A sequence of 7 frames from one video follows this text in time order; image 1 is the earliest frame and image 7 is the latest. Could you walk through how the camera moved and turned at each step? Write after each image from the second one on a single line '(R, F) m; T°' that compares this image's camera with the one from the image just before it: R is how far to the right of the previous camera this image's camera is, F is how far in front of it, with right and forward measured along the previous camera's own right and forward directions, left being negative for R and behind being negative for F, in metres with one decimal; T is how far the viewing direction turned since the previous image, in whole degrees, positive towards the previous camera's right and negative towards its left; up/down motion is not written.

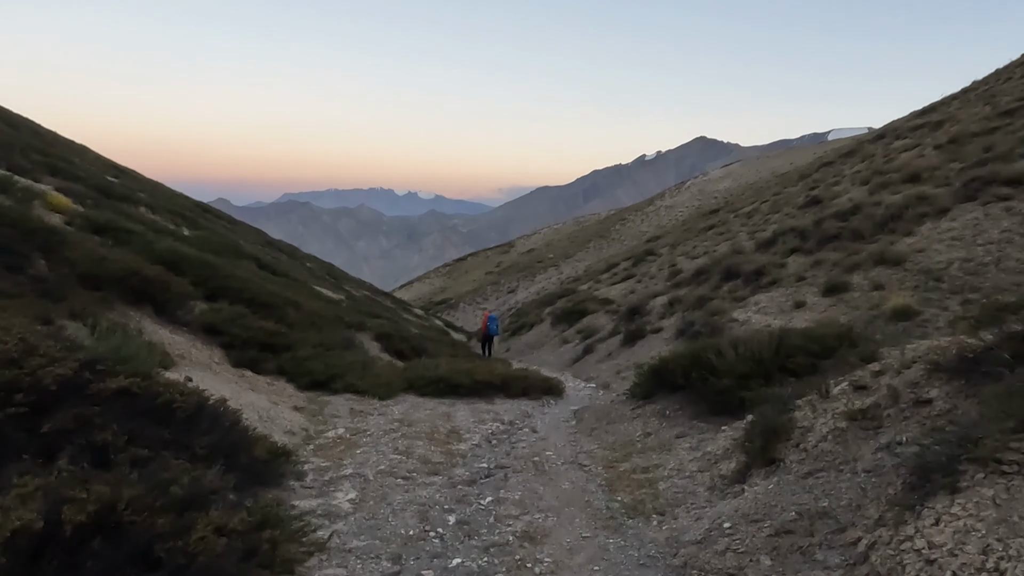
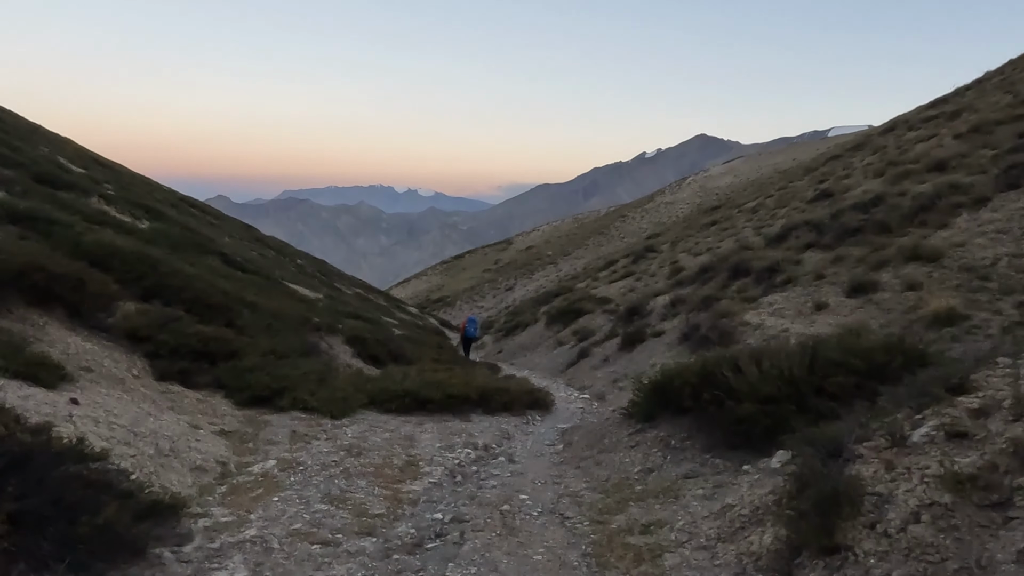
(+0.5, +2.7) m; 0°
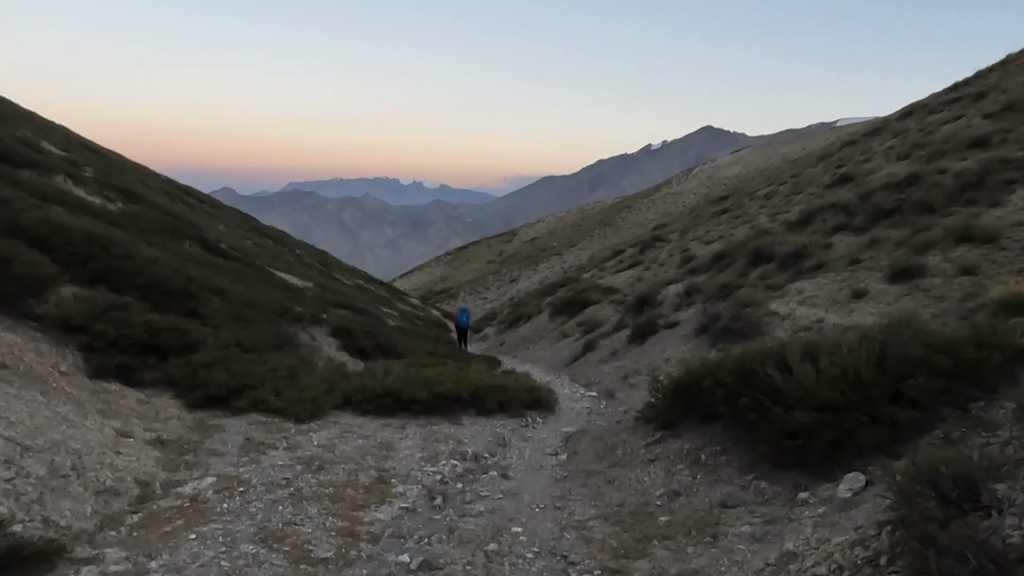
(+0.2, +2.2) m; 0°
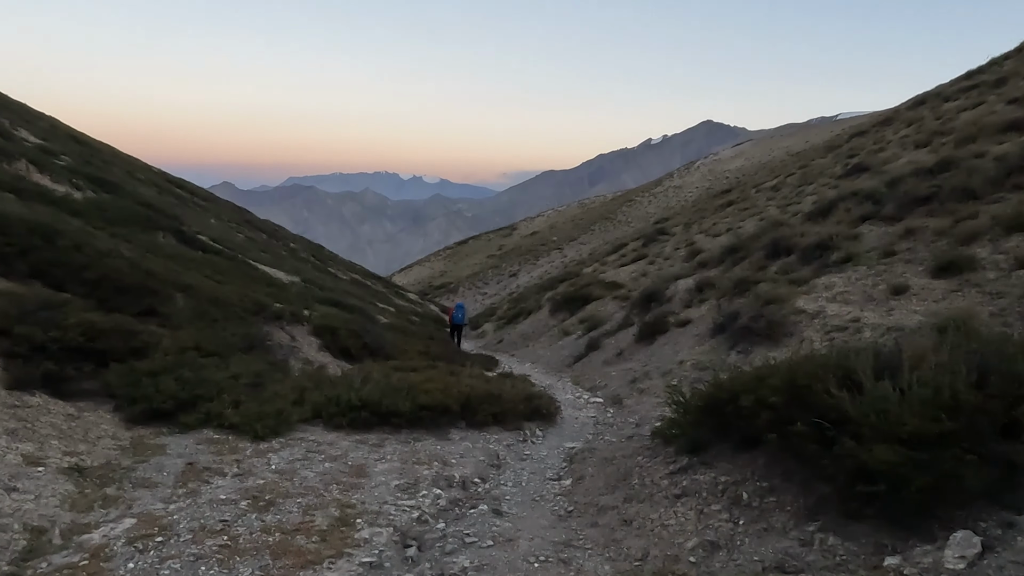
(+0.1, +1.9) m; 0°
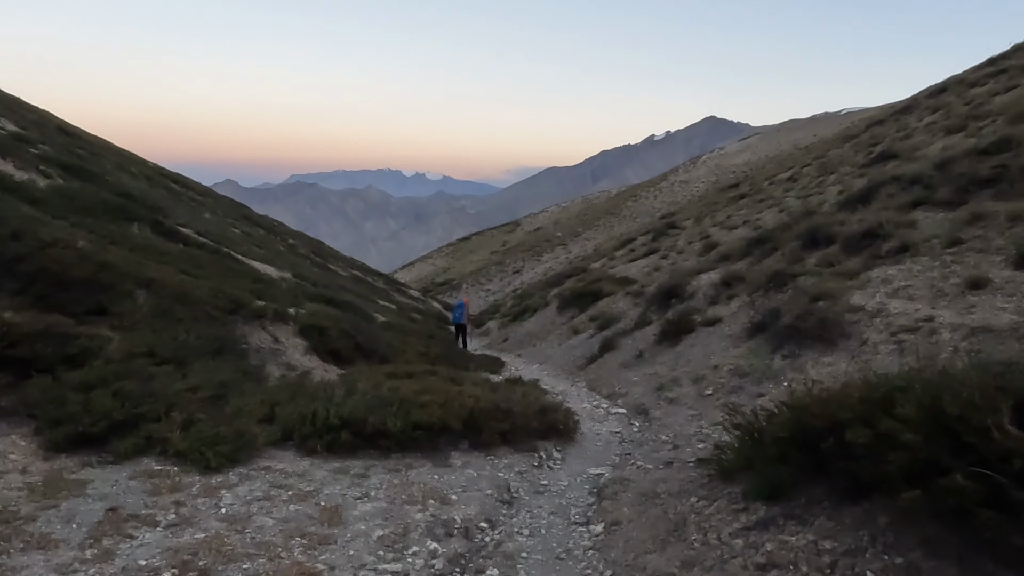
(-0.1, +2.2) m; 0°
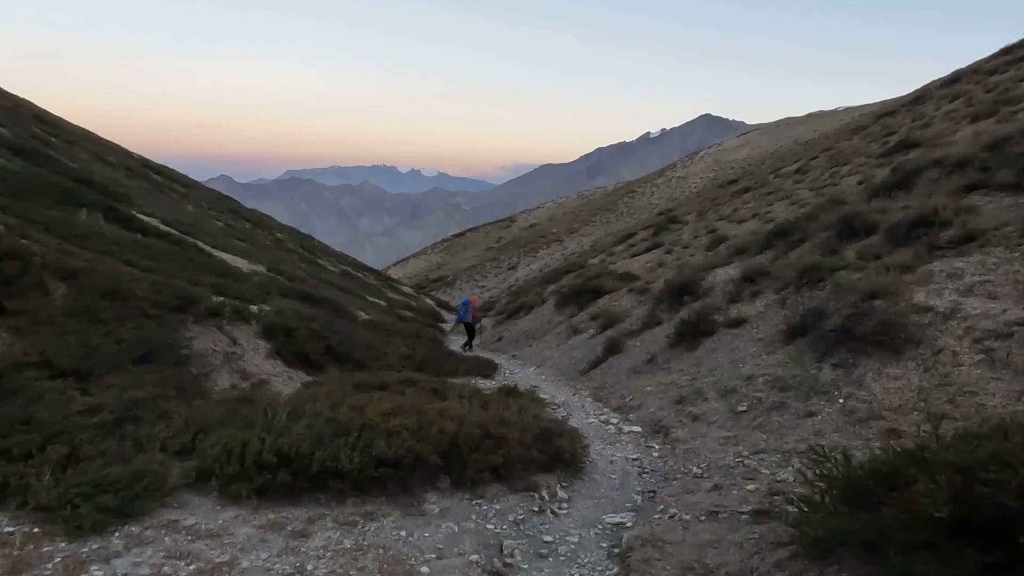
(0.0, +2.5) m; 0°
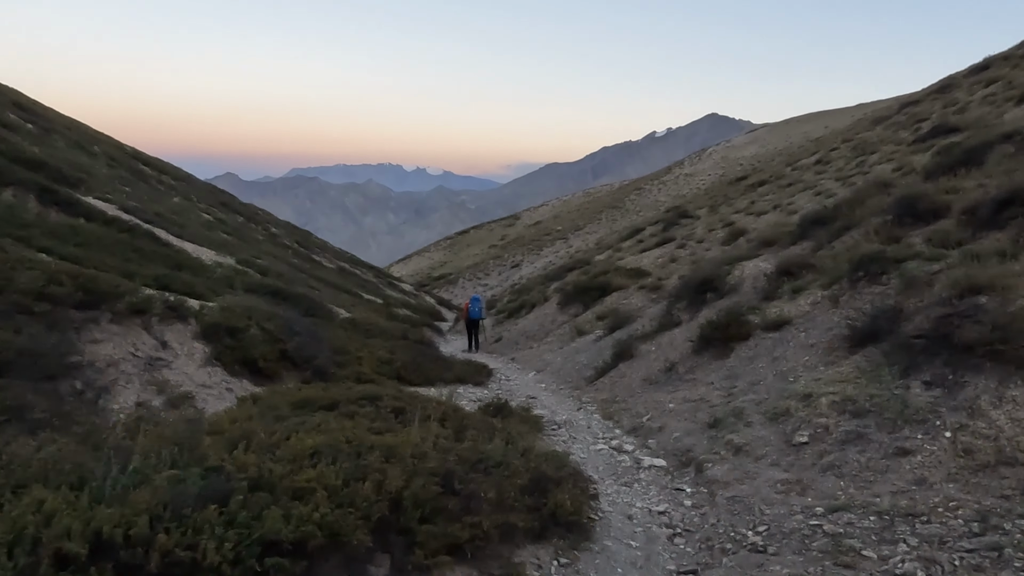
(+0.3, +3.0) m; 0°
